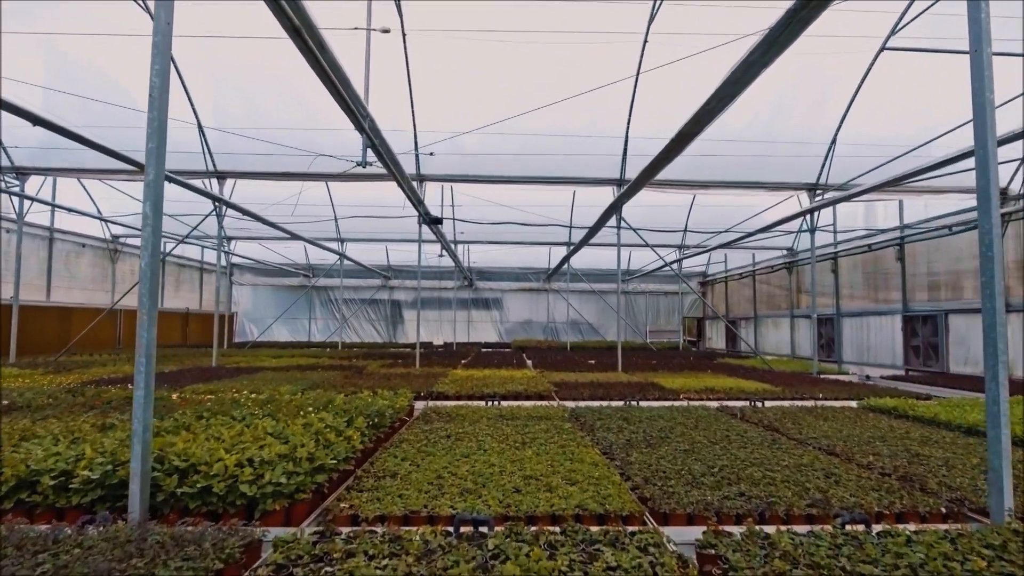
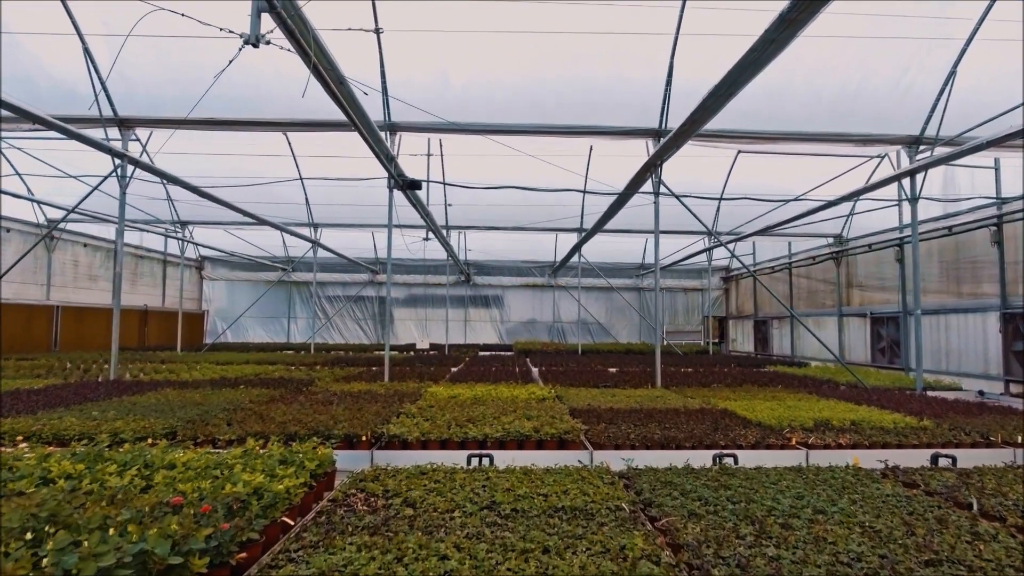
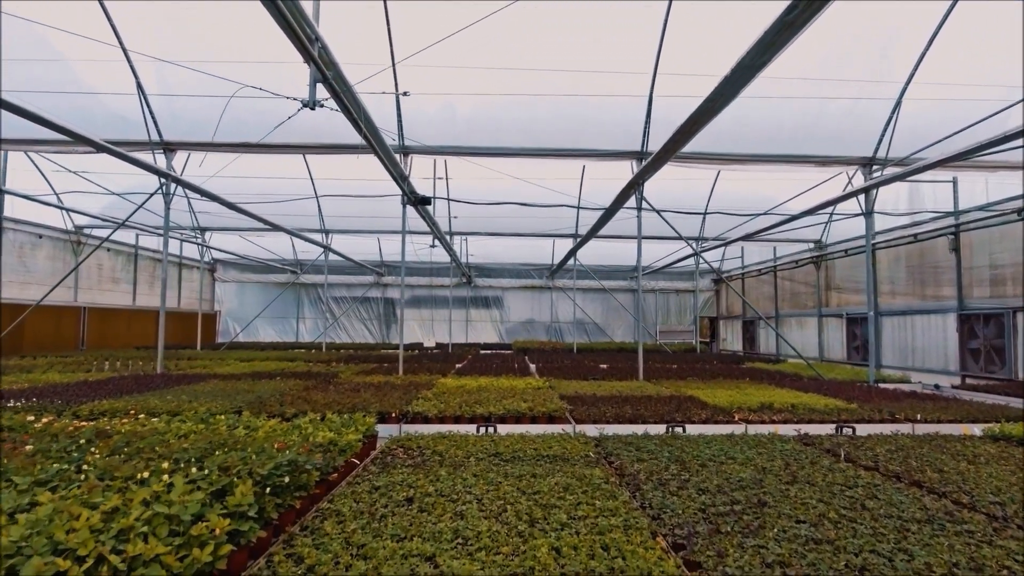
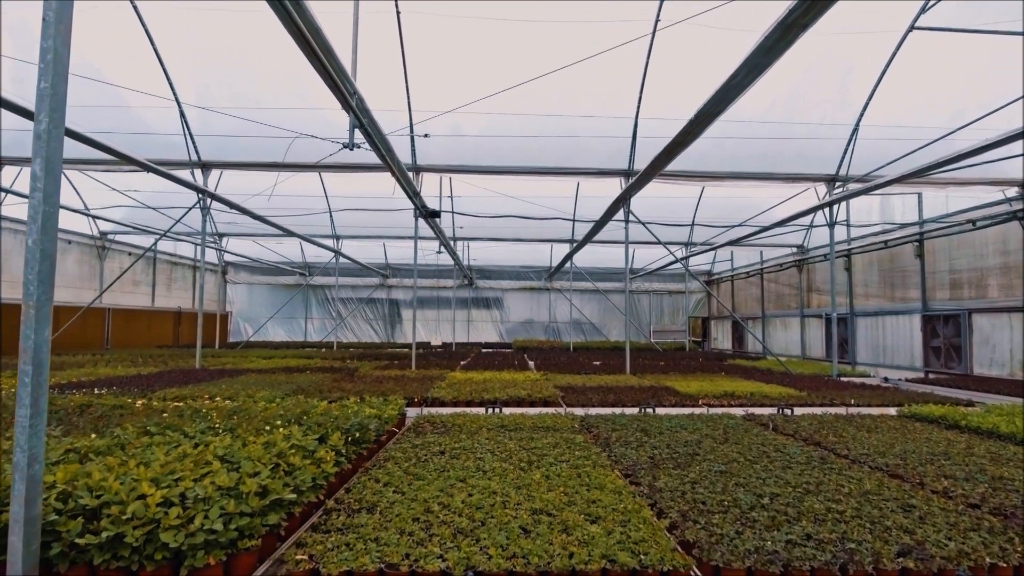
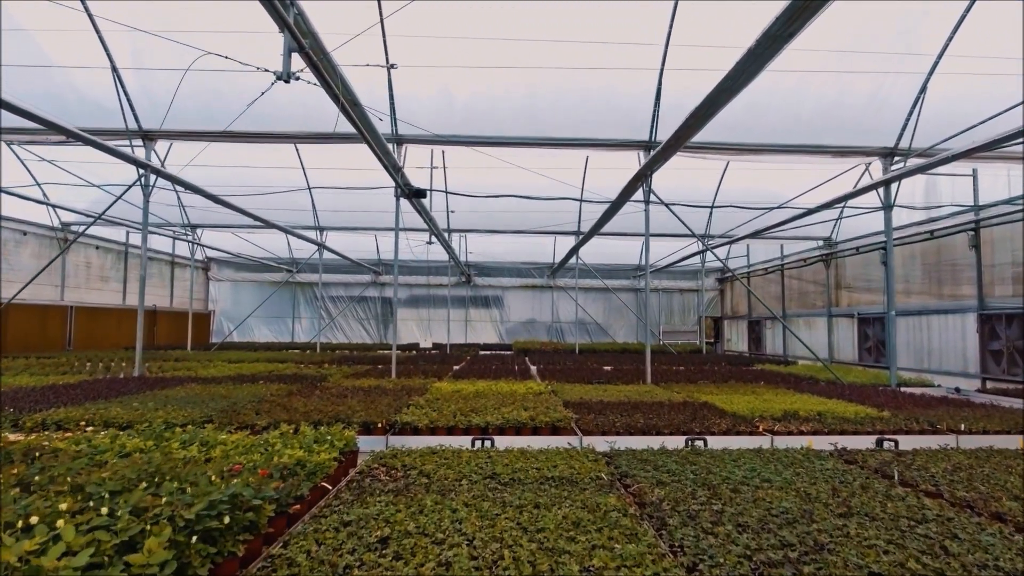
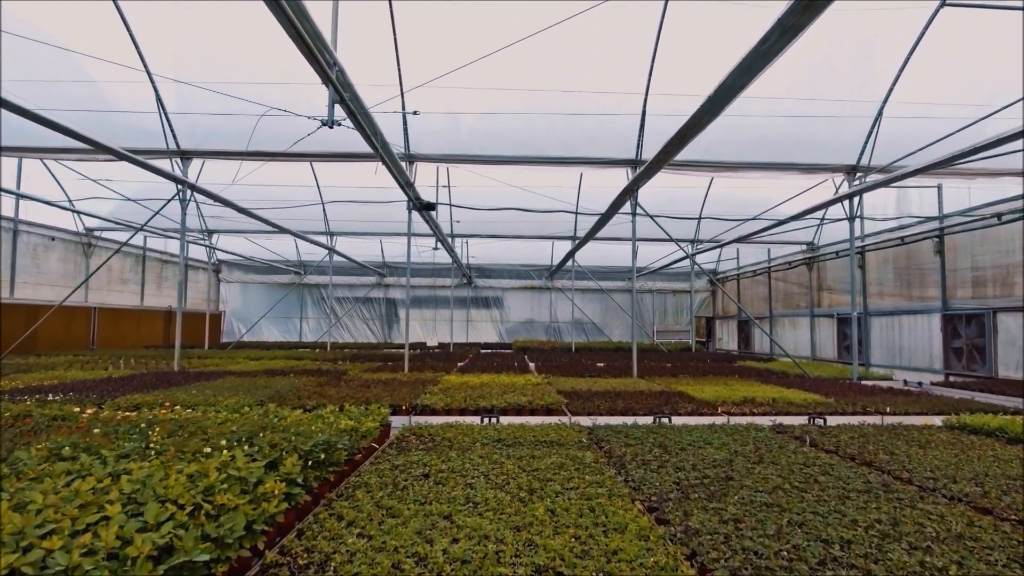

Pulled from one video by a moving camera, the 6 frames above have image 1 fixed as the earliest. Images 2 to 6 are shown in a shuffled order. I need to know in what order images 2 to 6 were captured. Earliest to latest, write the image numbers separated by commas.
4, 6, 3, 5, 2
